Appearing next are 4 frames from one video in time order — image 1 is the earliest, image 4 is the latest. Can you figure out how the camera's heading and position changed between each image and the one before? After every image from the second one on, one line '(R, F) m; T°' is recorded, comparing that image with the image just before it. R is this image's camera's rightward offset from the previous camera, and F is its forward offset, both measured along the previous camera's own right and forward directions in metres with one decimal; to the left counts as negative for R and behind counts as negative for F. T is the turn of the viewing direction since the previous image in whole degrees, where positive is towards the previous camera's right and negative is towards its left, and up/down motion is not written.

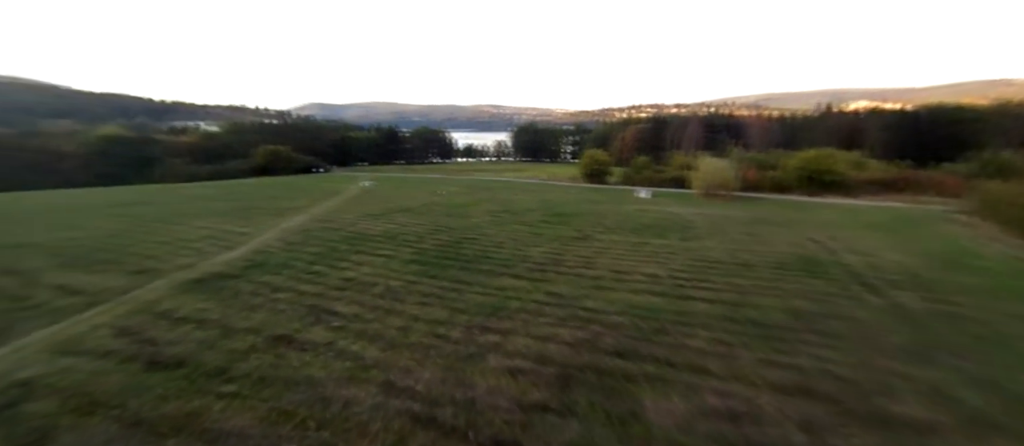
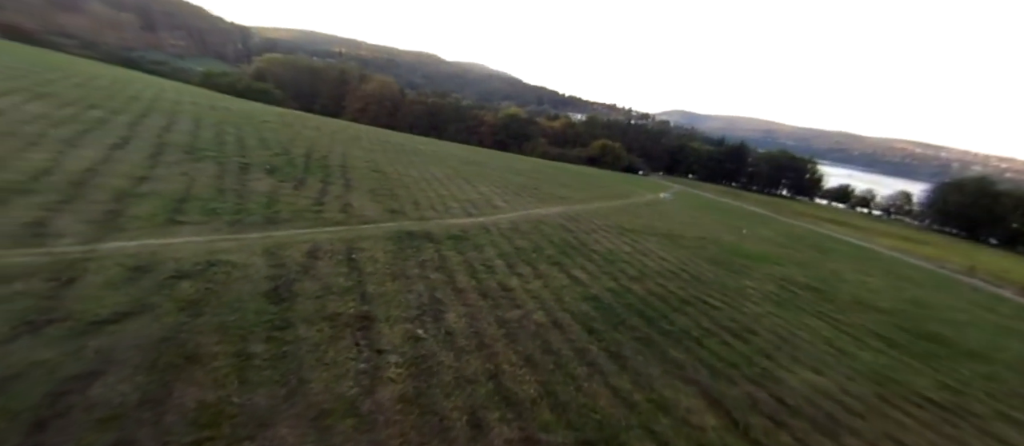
(+1.2, +3.2) m; -43°
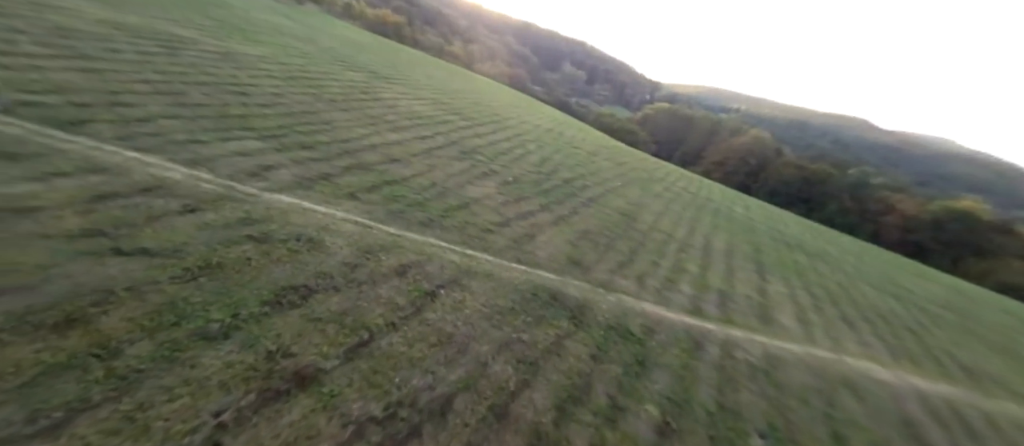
(+1.7, +4.5) m; -47°
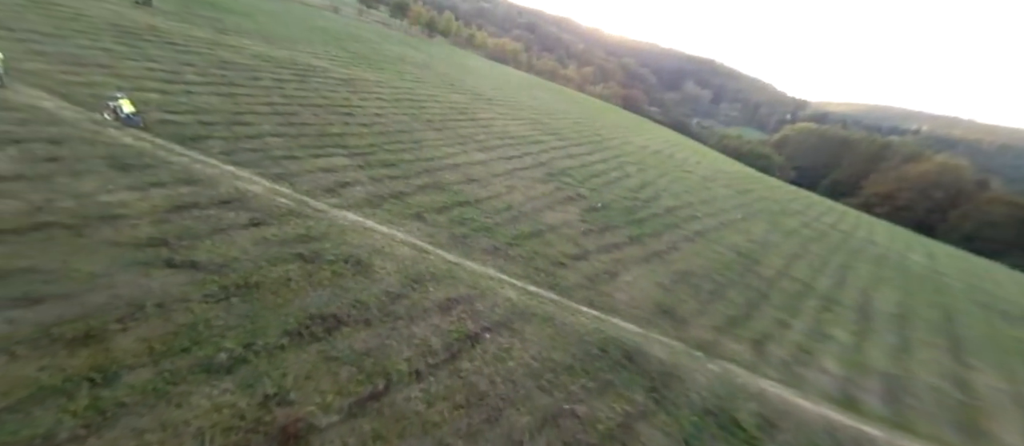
(+0.5, +1.3) m; -16°
